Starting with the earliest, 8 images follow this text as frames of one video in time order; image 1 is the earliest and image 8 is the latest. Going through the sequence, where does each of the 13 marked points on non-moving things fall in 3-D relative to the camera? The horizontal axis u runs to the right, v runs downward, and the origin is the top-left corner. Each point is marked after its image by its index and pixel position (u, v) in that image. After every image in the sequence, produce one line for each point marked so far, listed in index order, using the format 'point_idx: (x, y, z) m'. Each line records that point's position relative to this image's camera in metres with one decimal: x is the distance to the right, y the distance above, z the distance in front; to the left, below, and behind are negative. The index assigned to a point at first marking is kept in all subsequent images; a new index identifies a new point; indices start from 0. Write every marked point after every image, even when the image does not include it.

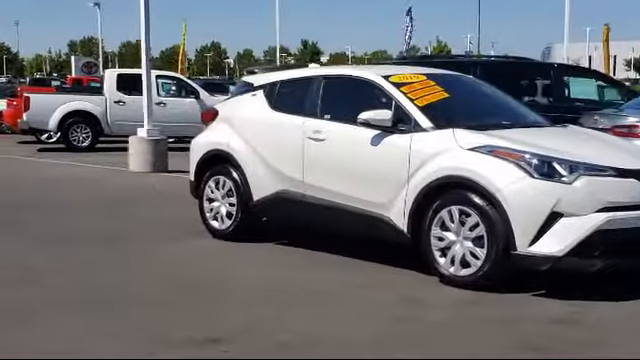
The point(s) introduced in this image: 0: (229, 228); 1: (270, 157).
0: (-0.9, -0.5, +8.4) m
1: (-0.5, +0.2, +7.9) m
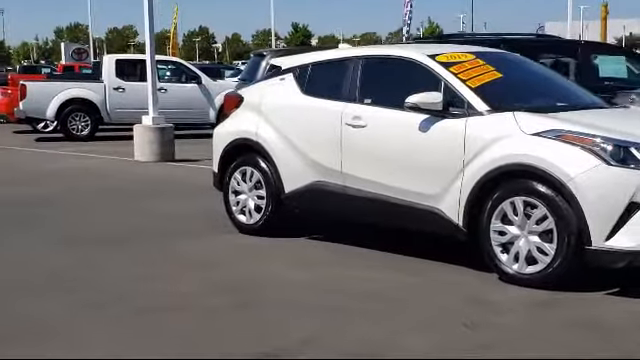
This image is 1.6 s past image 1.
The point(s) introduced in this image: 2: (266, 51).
0: (-0.6, -0.4, +7.8) m
1: (-0.1, +0.3, +7.3) m
2: (-1.0, +2.3, +15.2) m
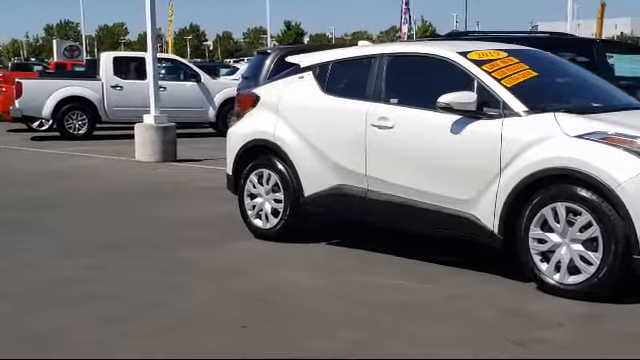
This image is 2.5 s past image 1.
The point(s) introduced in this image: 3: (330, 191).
0: (-0.4, -0.4, +7.5) m
1: (0.0, +0.3, +7.0) m
2: (-0.9, +2.3, +14.9) m
3: (+0.1, -0.1, +7.0) m
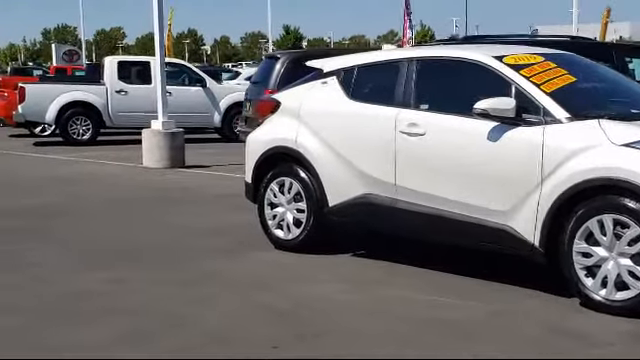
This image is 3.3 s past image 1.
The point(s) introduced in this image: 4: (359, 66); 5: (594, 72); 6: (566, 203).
0: (-0.2, -0.5, +7.2) m
1: (+0.2, +0.2, +6.7) m
2: (-0.7, +2.2, +14.6) m
3: (+0.3, -0.2, +6.7) m
4: (+0.3, +0.9, +6.9) m
5: (+2.1, +0.8, +6.3) m
6: (+1.6, -0.1, +5.4) m
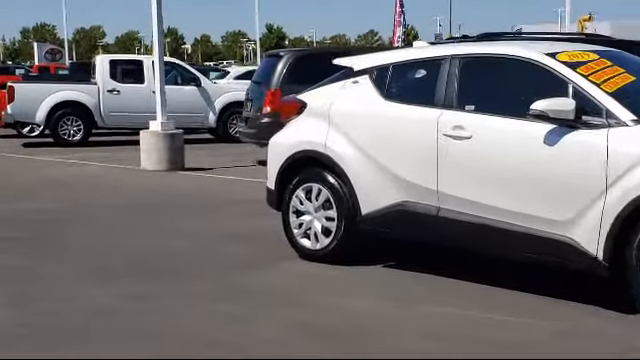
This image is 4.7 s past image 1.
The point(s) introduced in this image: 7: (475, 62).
0: (0.0, -0.5, +6.7) m
1: (+0.5, +0.1, +6.3) m
2: (-0.6, +2.2, +14.1) m
3: (+0.5, -0.2, +6.3) m
4: (+0.6, +0.9, +6.5) m
5: (+2.3, +0.8, +5.9) m
6: (+1.9, -0.2, +5.0) m
7: (+1.1, +0.8, +6.0) m
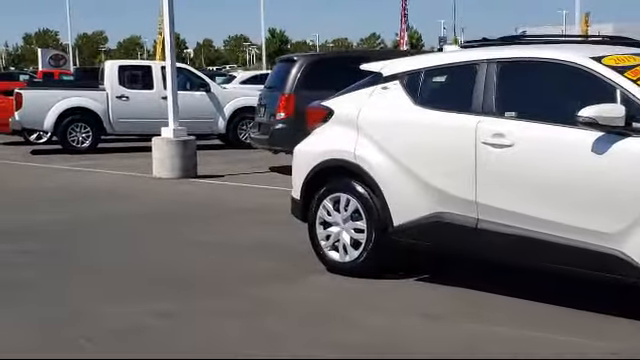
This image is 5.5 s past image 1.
0: (+0.3, -0.6, +6.4) m
1: (+0.7, +0.1, +6.0) m
2: (-0.4, +2.1, +13.9) m
3: (+0.8, -0.3, +6.0) m
4: (+0.8, +0.8, +6.2) m
5: (+2.5, +0.7, +5.7) m
6: (+2.1, -0.2, +4.7) m
7: (+1.3, +0.8, +5.7) m
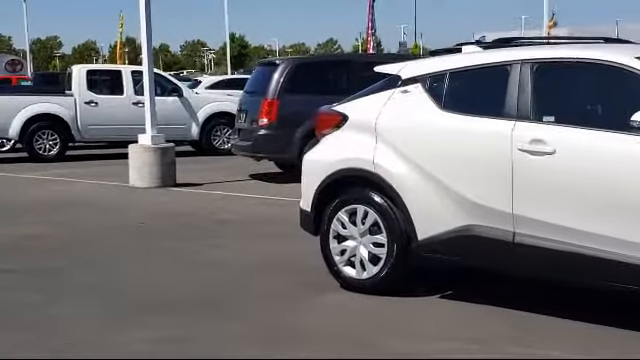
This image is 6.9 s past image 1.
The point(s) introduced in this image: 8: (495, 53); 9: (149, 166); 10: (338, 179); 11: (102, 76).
0: (+0.4, -0.7, +6.0) m
1: (+0.9, 0.0, +5.6) m
2: (-0.7, +1.9, +13.4) m
3: (+0.9, -0.3, +5.6) m
4: (+0.9, +0.8, +5.8) m
5: (+2.7, +0.7, +5.3) m
6: (+2.3, -0.3, +4.4) m
7: (+1.5, +0.7, +5.3) m
8: (+1.2, +0.9, +5.7) m
9: (-2.6, +0.2, +12.8) m
10: (+0.1, 0.0, +6.2) m
11: (-4.6, +2.2, +17.7) m
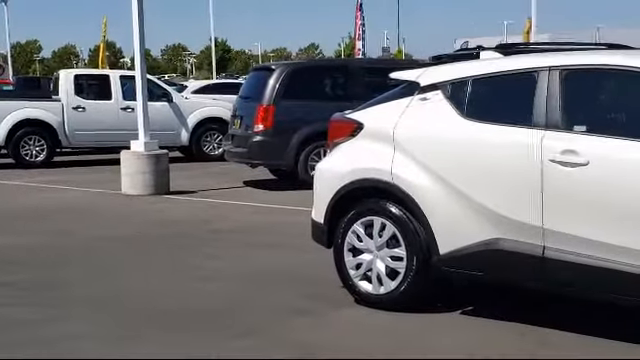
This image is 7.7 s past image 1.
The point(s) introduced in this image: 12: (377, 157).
0: (+0.5, -0.8, +5.7) m
1: (+1.0, -0.1, +5.4) m
2: (-0.7, +1.8, +13.1) m
3: (+1.0, -0.4, +5.4) m
4: (+1.0, +0.7, +5.6) m
5: (+2.8, +0.6, +5.1) m
6: (+2.4, -0.4, +4.2) m
7: (+1.6, +0.6, +5.1) m
8: (+1.3, +0.8, +5.5) m
9: (-2.6, +0.1, +12.5) m
10: (+0.2, -0.1, +5.9) m
11: (-4.7, +2.0, +17.3) m
12: (+0.4, +0.2, +5.8) m
